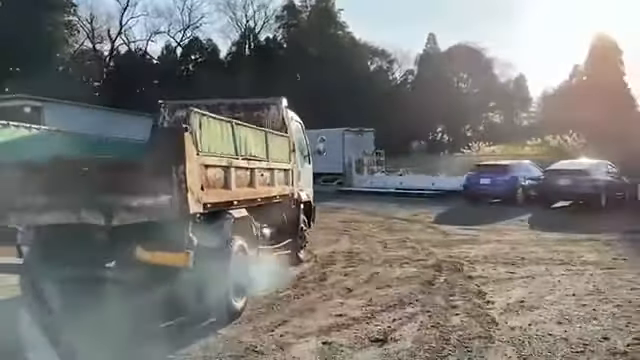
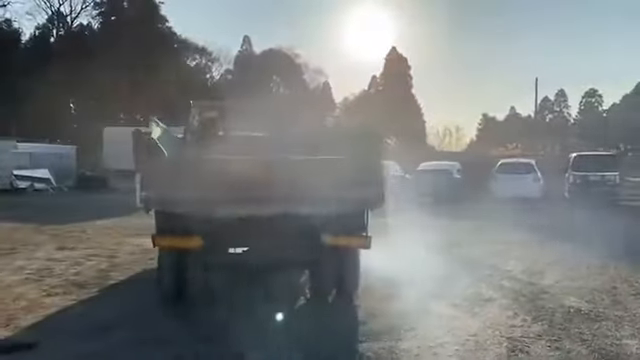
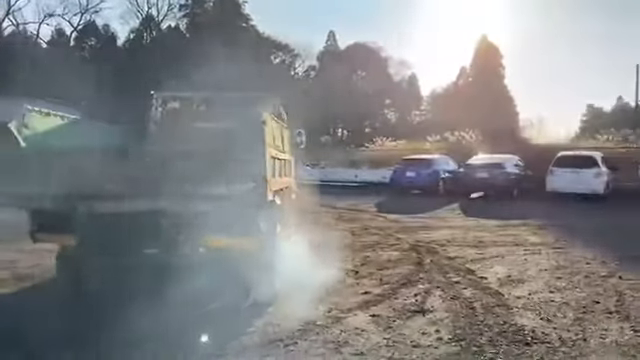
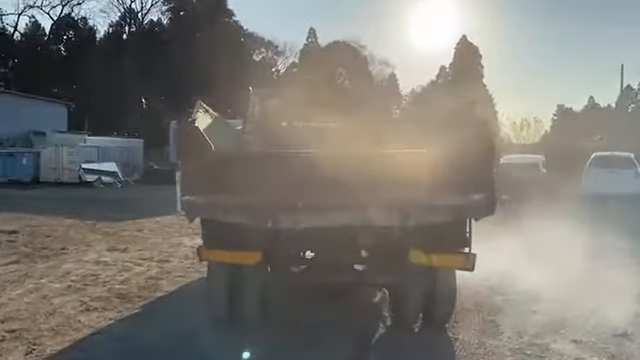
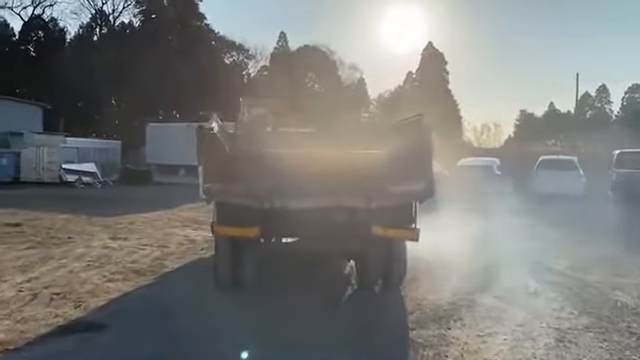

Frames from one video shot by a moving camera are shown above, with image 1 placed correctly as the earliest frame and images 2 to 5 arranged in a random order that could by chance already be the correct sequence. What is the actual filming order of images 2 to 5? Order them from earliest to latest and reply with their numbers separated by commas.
3, 2, 5, 4
